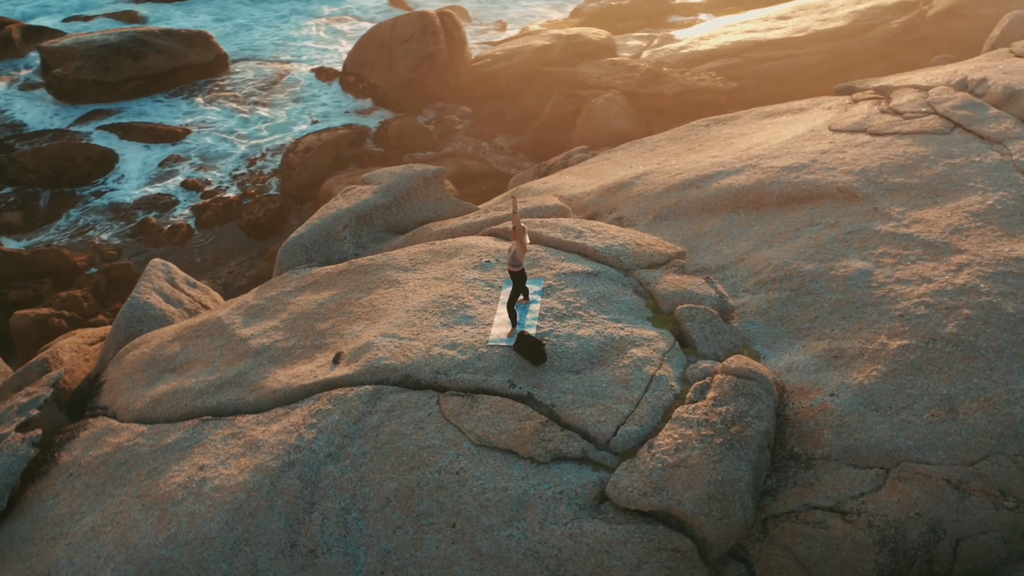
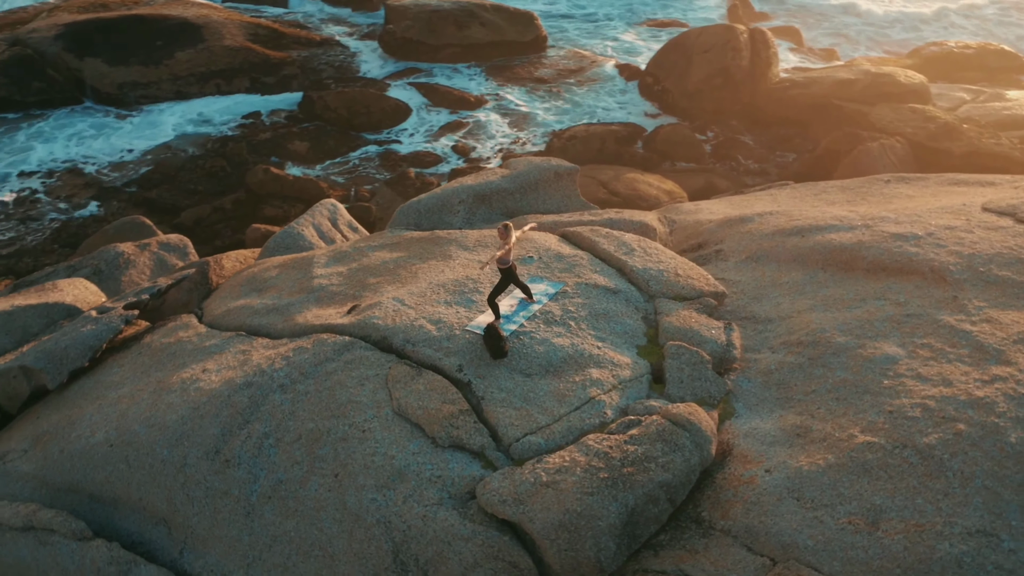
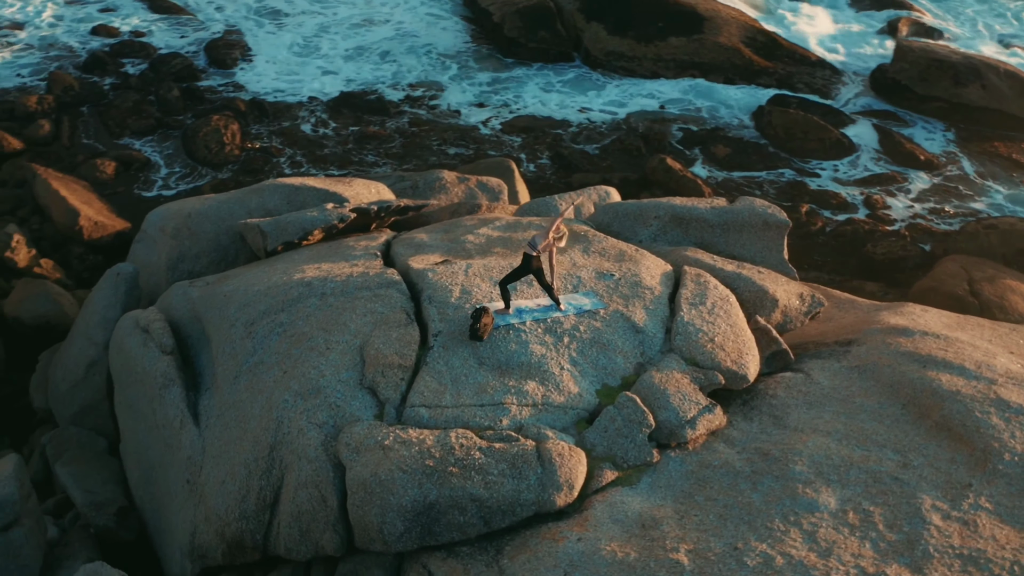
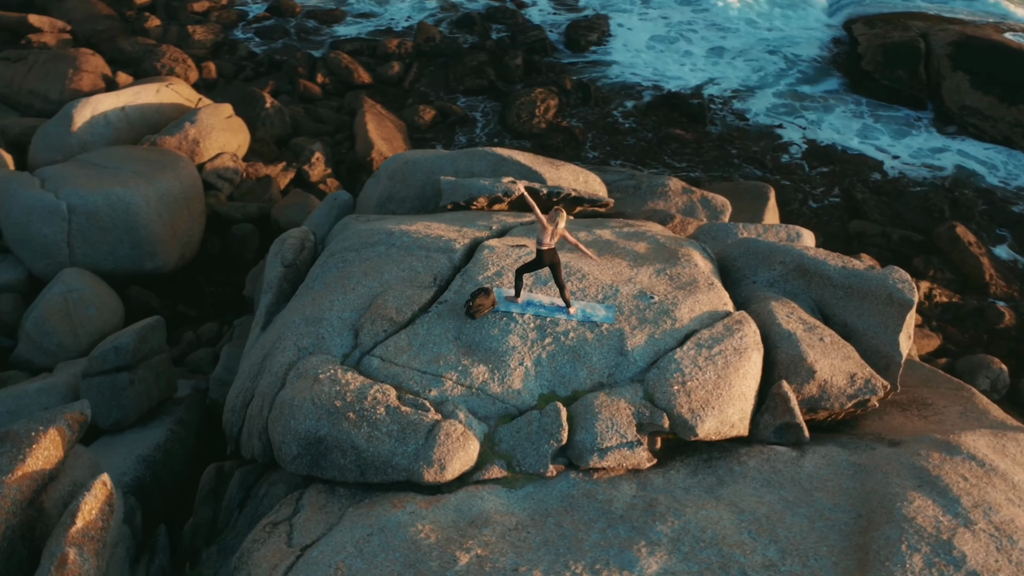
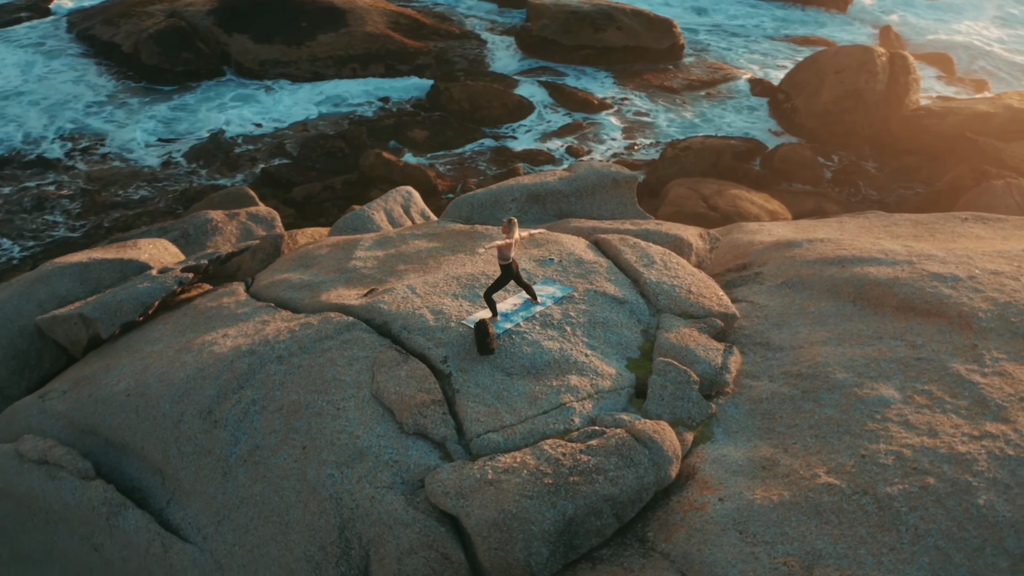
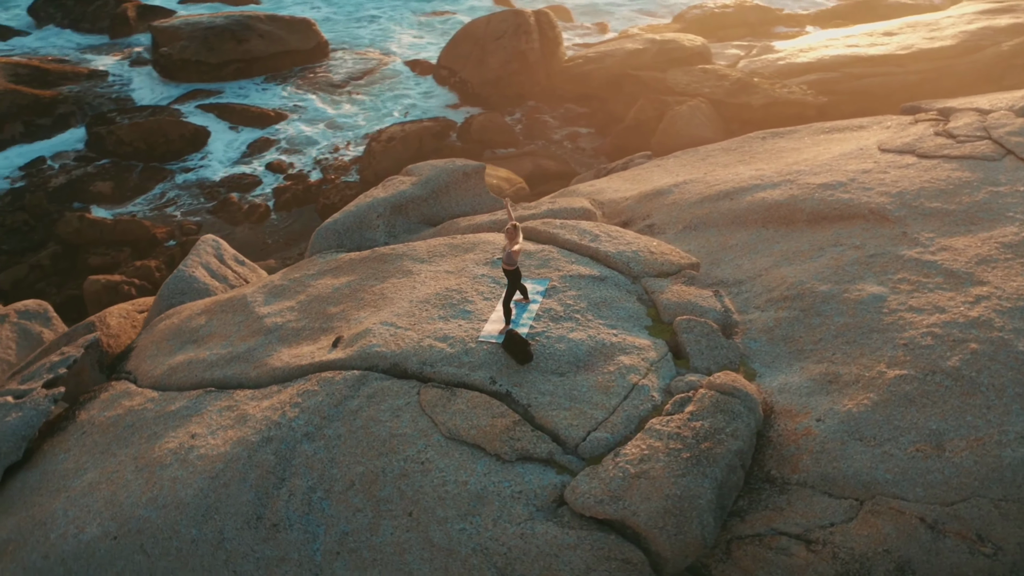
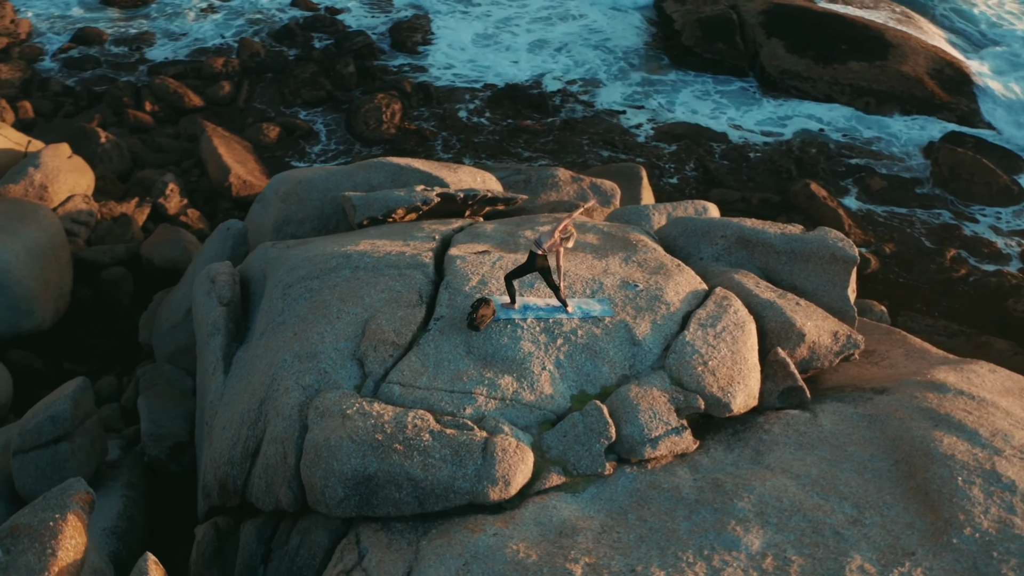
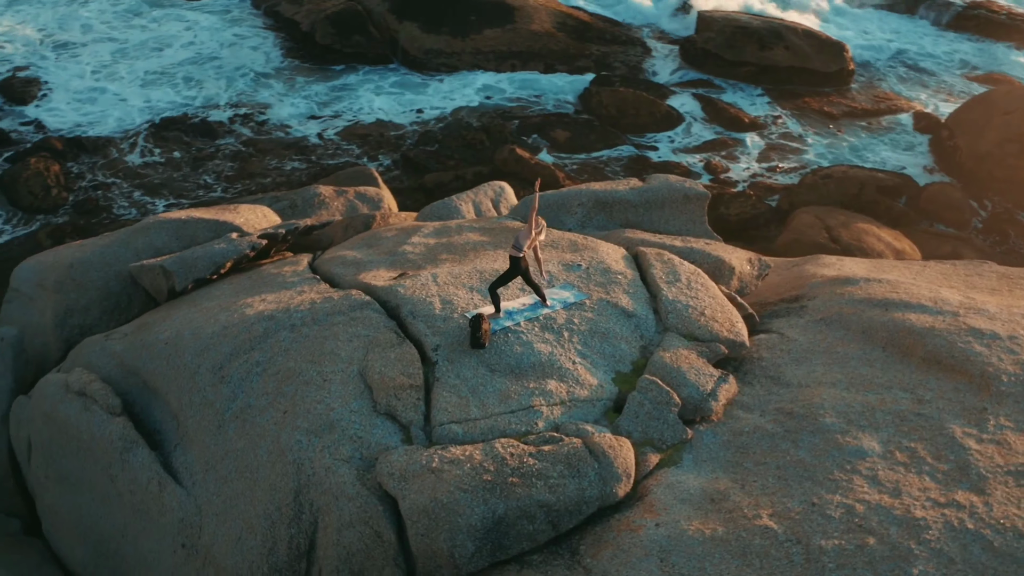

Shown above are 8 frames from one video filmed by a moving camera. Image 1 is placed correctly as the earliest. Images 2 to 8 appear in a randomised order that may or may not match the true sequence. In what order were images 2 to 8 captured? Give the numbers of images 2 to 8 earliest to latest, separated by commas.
6, 2, 5, 8, 3, 7, 4
